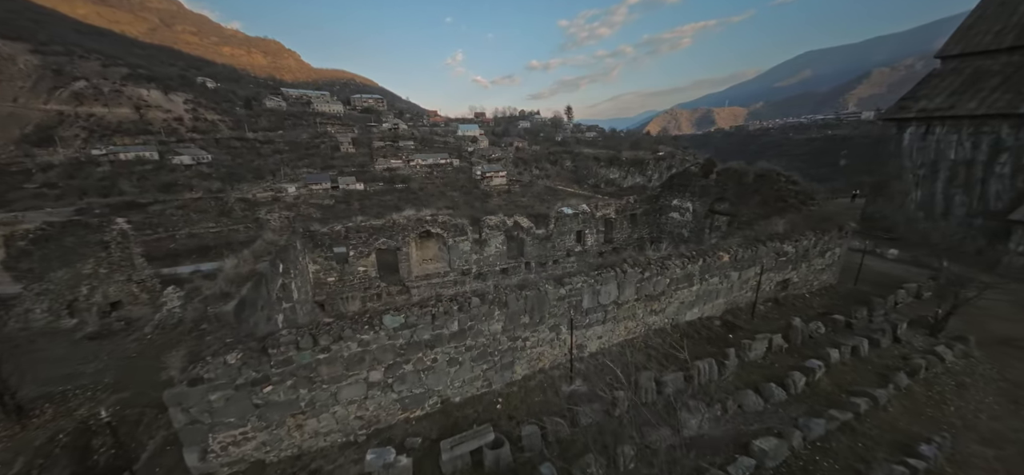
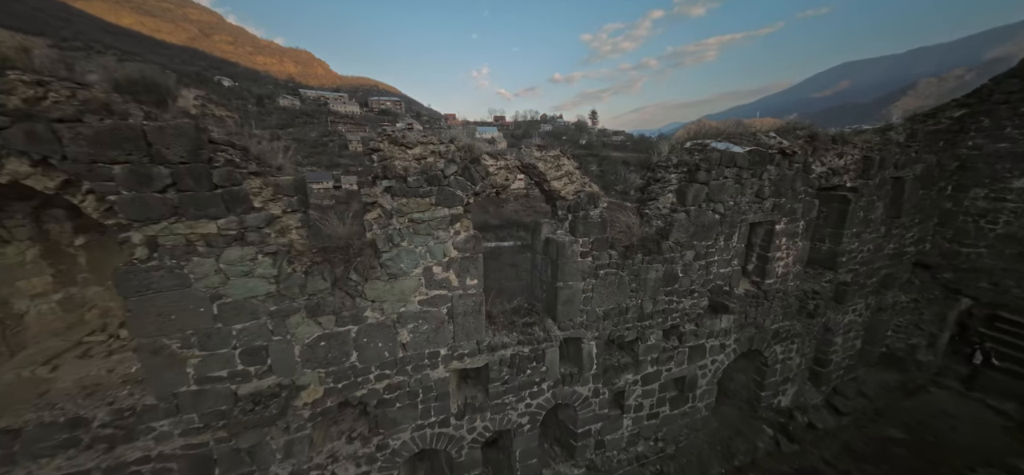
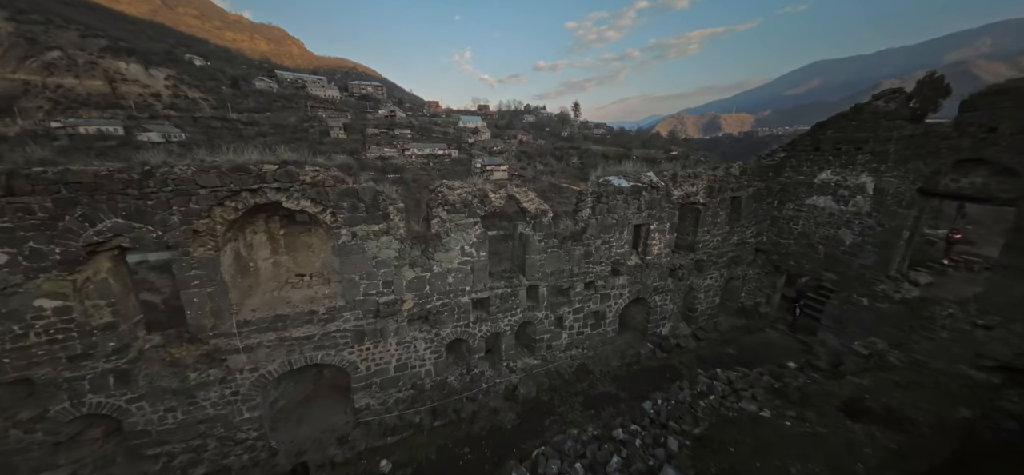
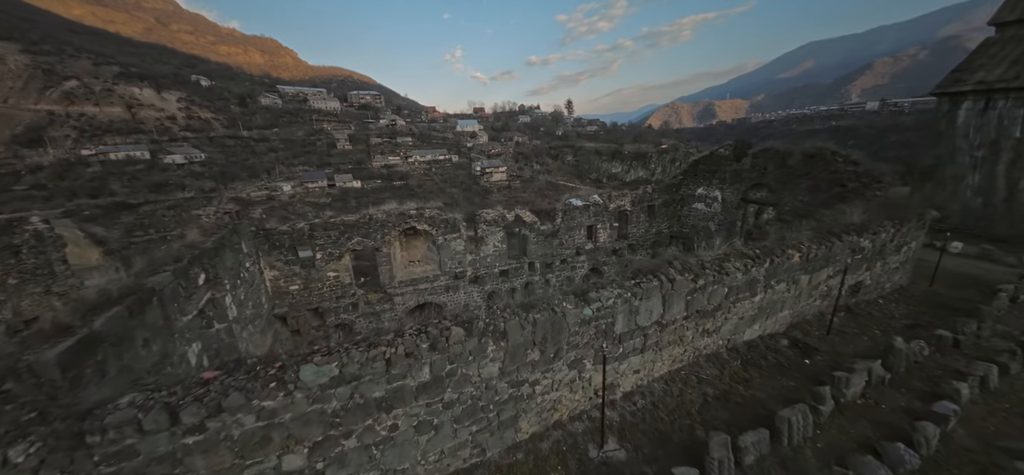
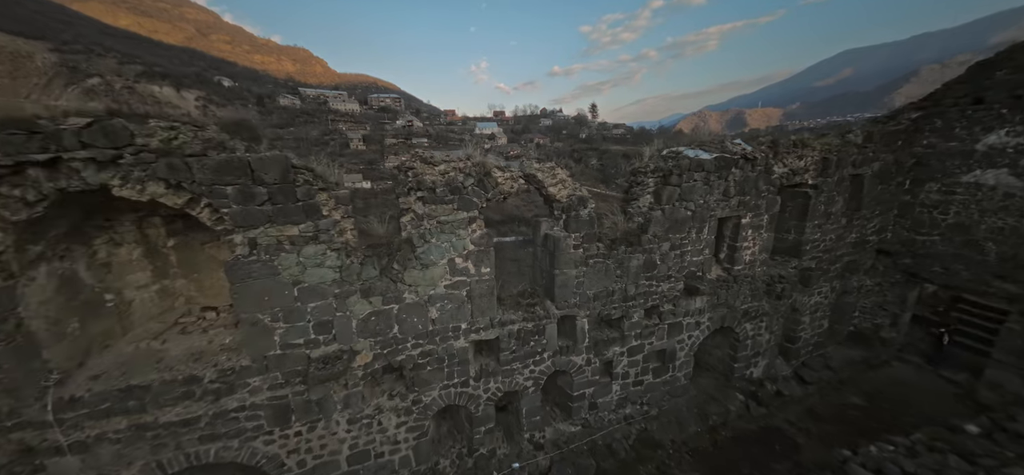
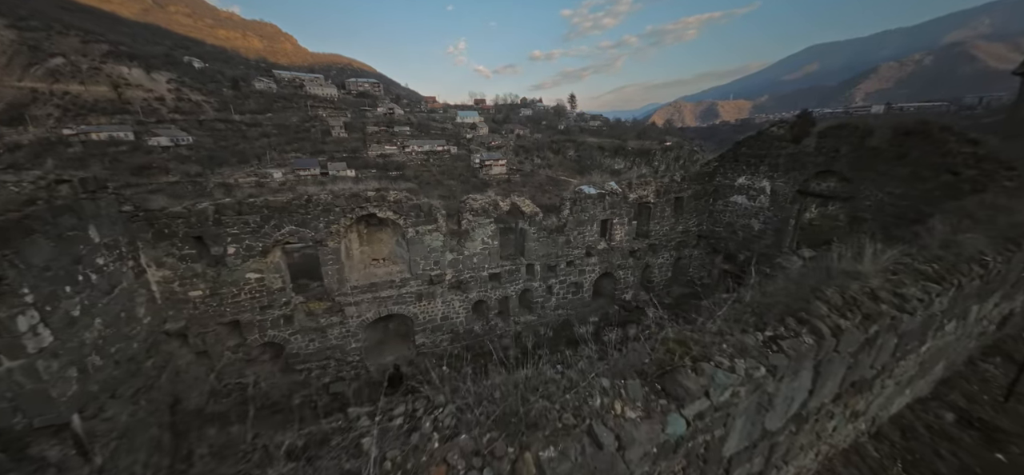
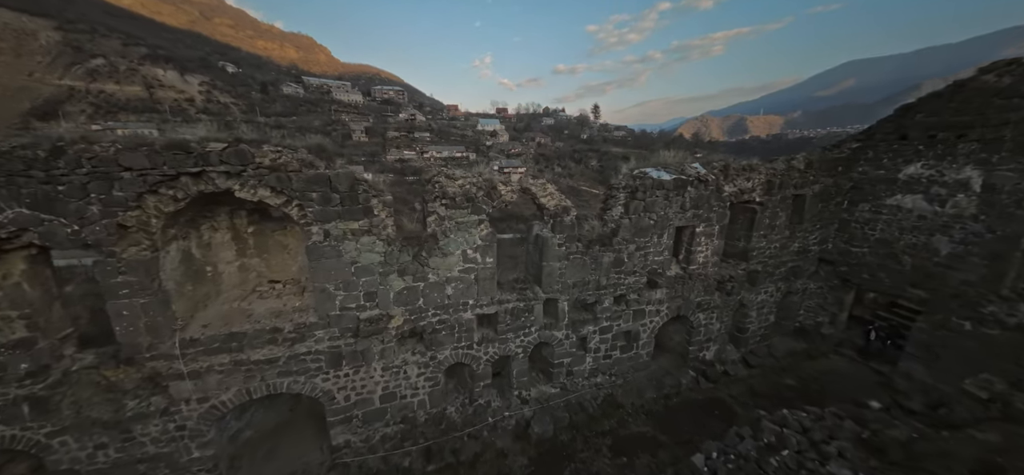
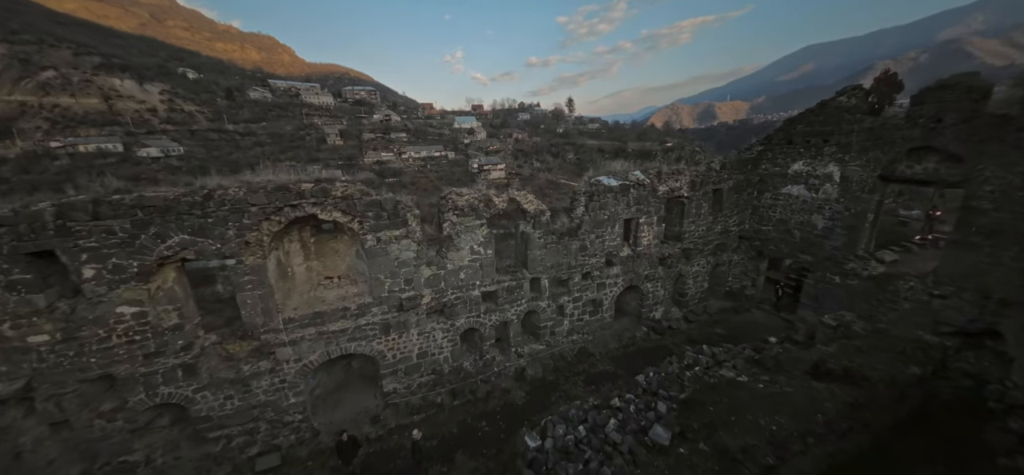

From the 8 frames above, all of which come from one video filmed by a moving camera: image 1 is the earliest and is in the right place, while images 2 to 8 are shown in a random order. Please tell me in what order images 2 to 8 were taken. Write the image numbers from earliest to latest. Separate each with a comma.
4, 6, 8, 3, 7, 5, 2
